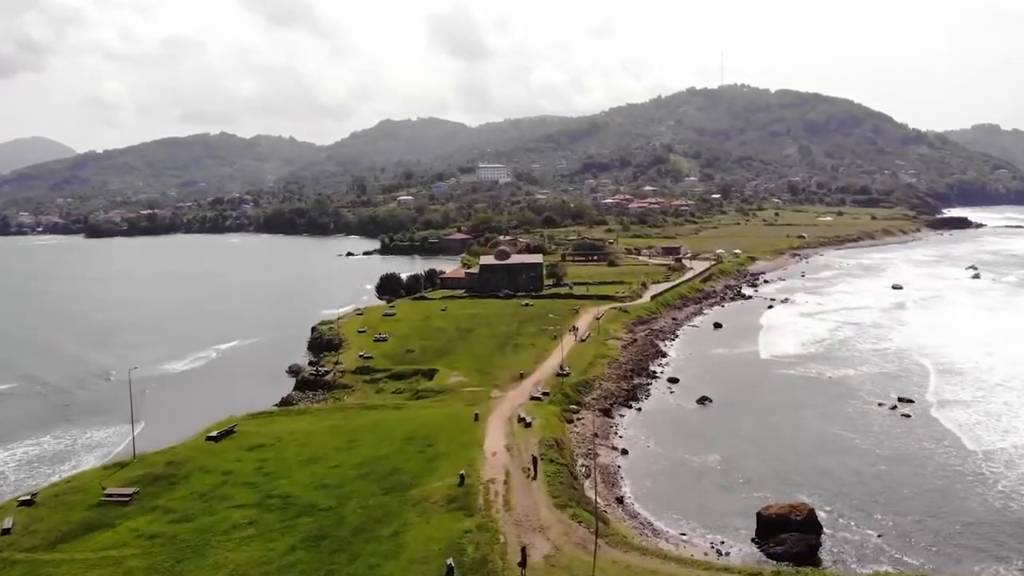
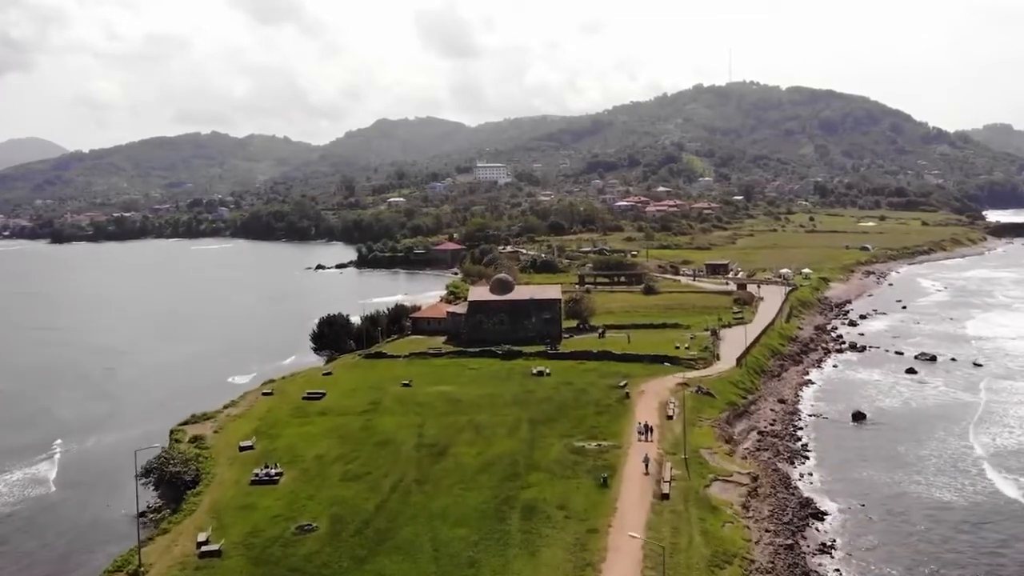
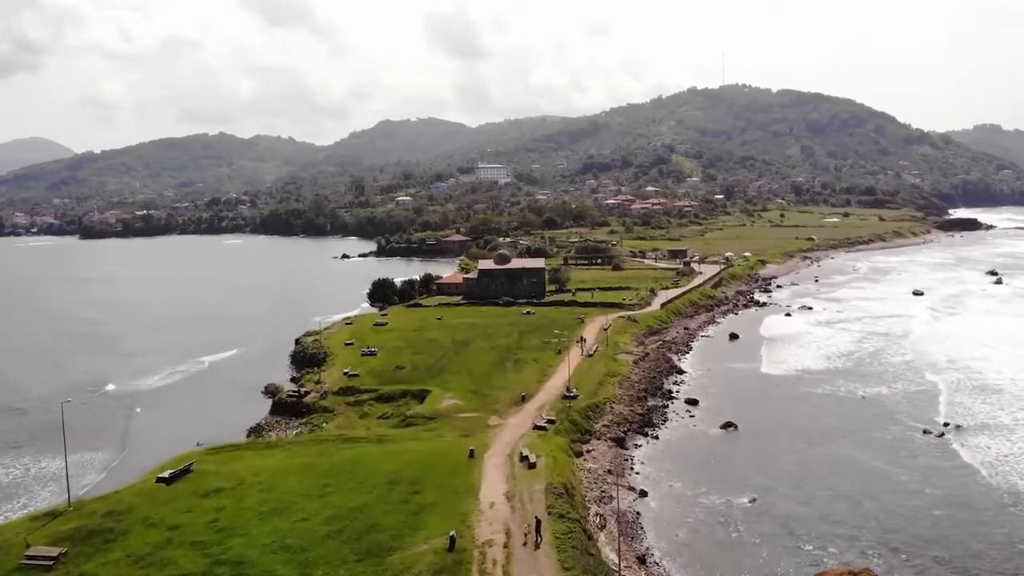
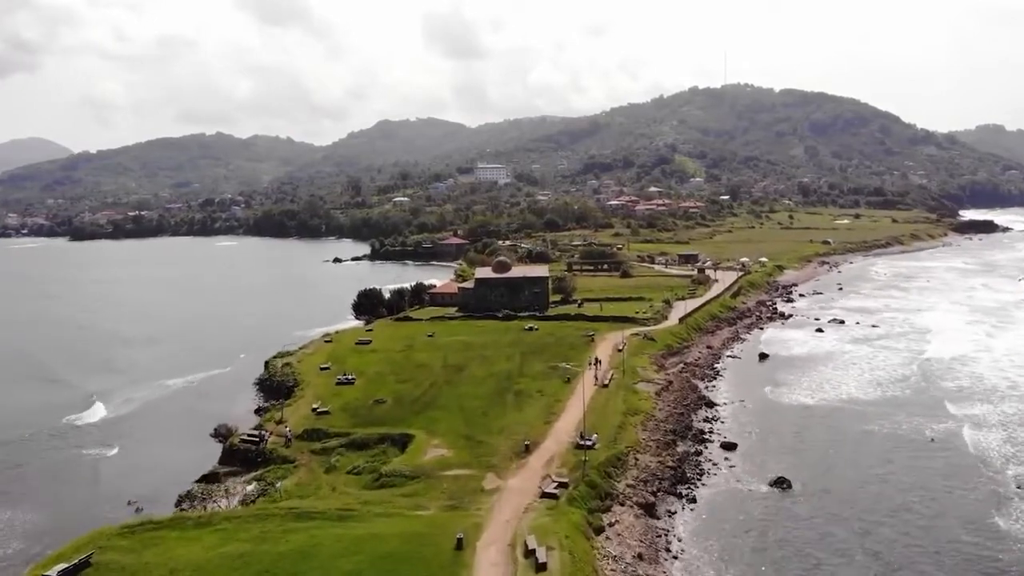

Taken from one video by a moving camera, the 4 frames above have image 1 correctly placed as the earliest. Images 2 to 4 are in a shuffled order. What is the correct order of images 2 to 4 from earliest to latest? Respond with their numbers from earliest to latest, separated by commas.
3, 4, 2
